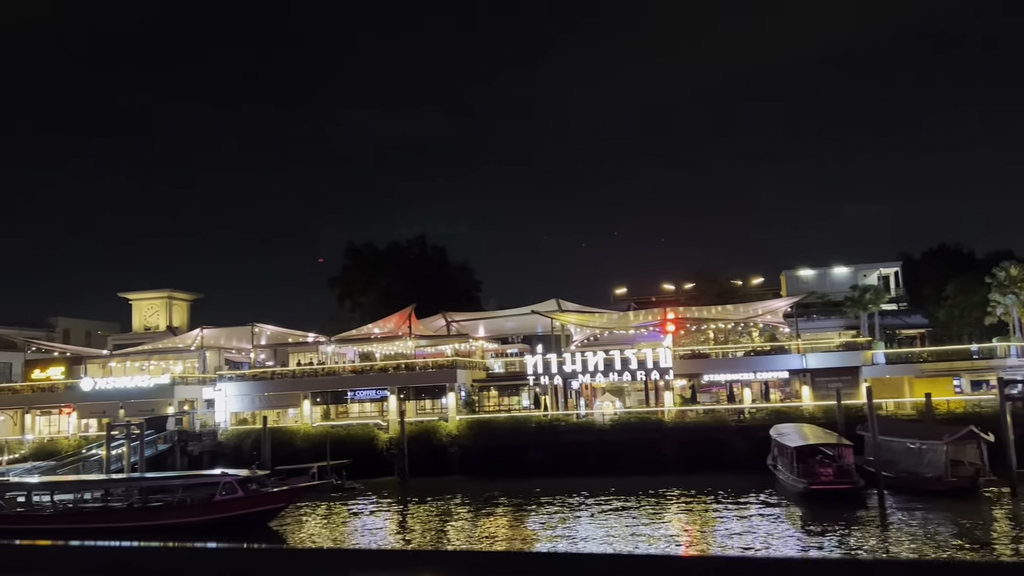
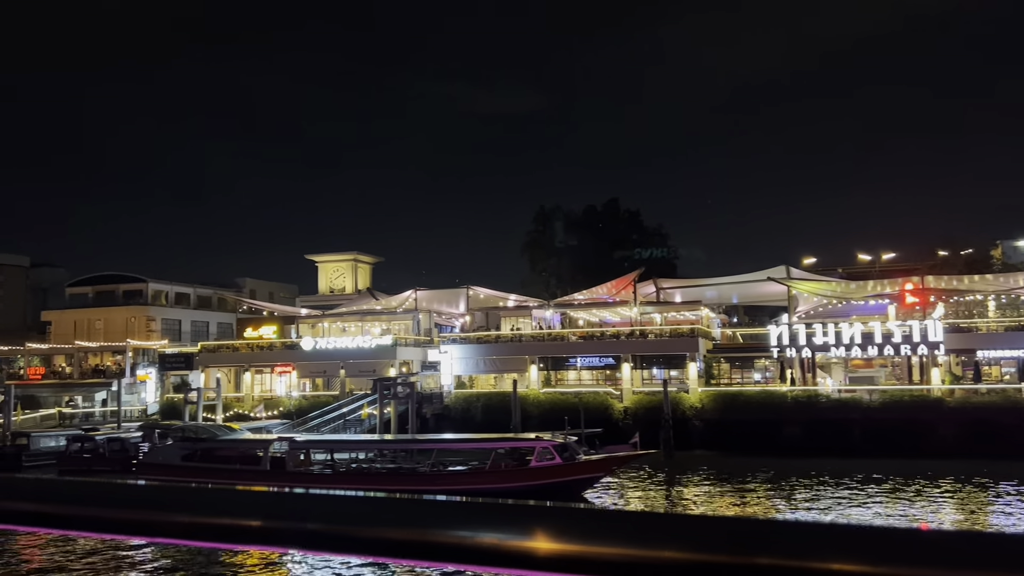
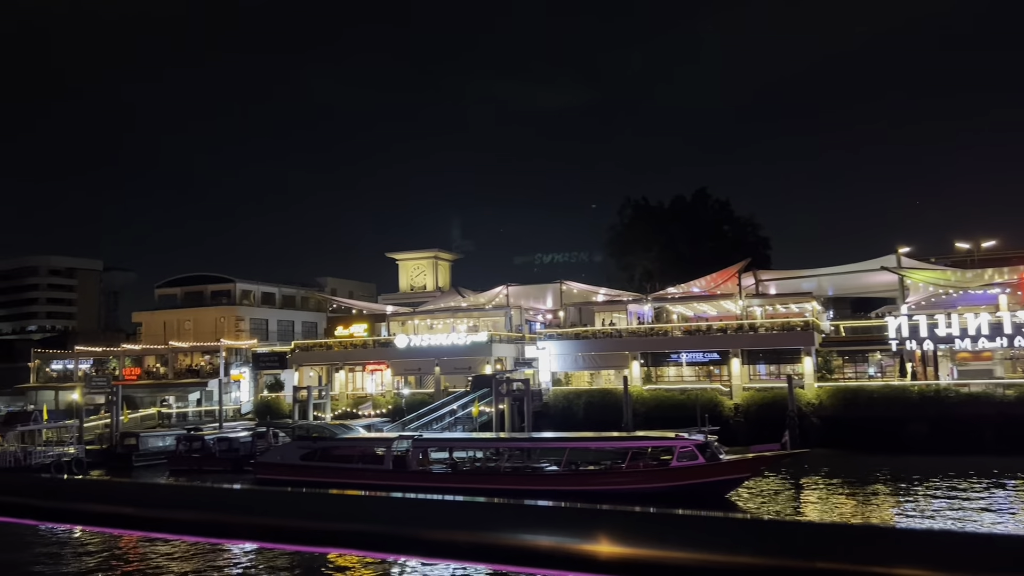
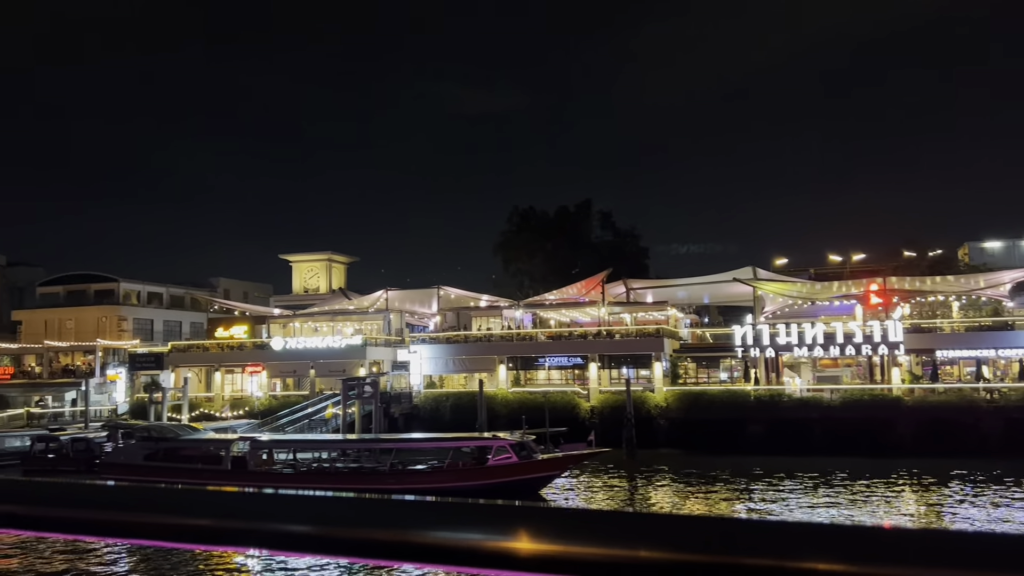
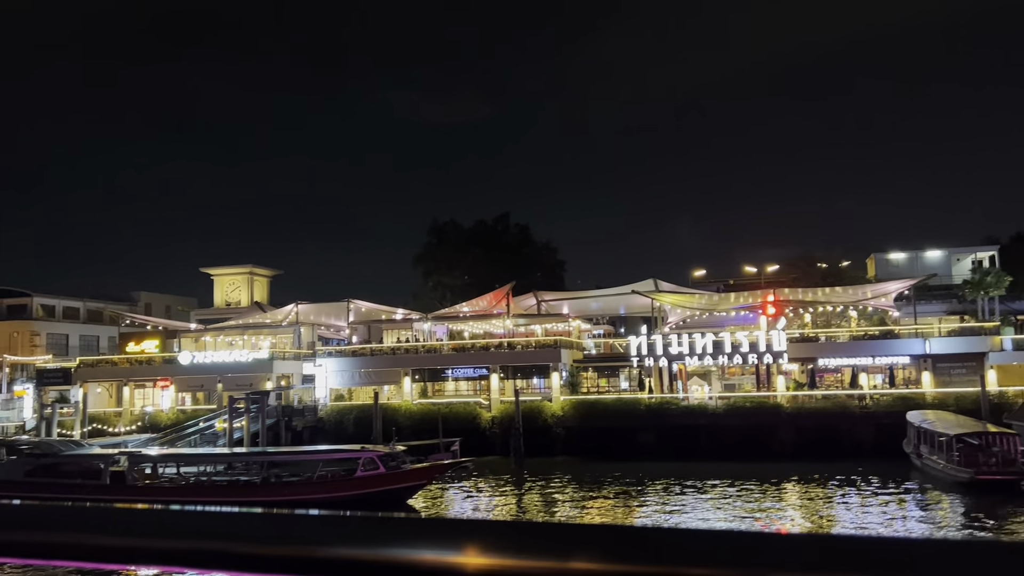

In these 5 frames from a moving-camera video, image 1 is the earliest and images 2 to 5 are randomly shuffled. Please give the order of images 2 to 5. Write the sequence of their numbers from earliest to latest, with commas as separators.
5, 4, 2, 3
